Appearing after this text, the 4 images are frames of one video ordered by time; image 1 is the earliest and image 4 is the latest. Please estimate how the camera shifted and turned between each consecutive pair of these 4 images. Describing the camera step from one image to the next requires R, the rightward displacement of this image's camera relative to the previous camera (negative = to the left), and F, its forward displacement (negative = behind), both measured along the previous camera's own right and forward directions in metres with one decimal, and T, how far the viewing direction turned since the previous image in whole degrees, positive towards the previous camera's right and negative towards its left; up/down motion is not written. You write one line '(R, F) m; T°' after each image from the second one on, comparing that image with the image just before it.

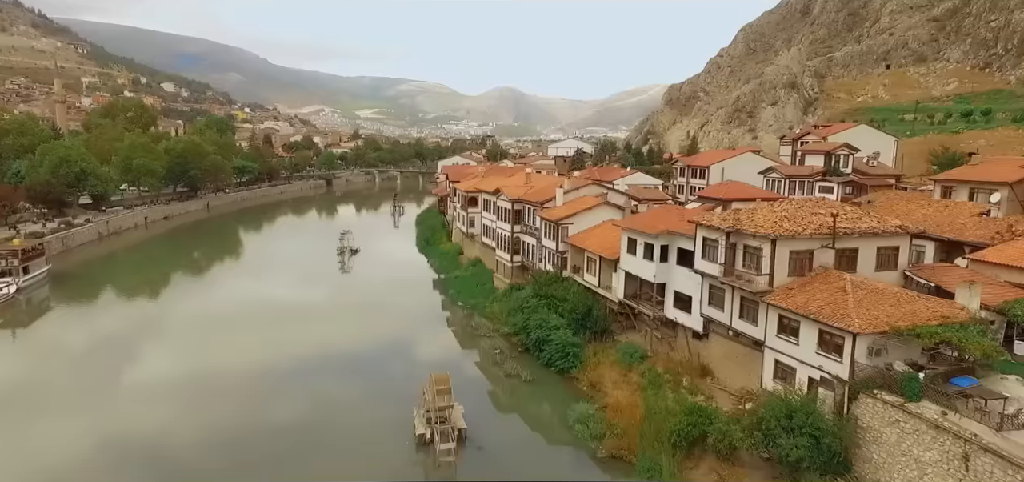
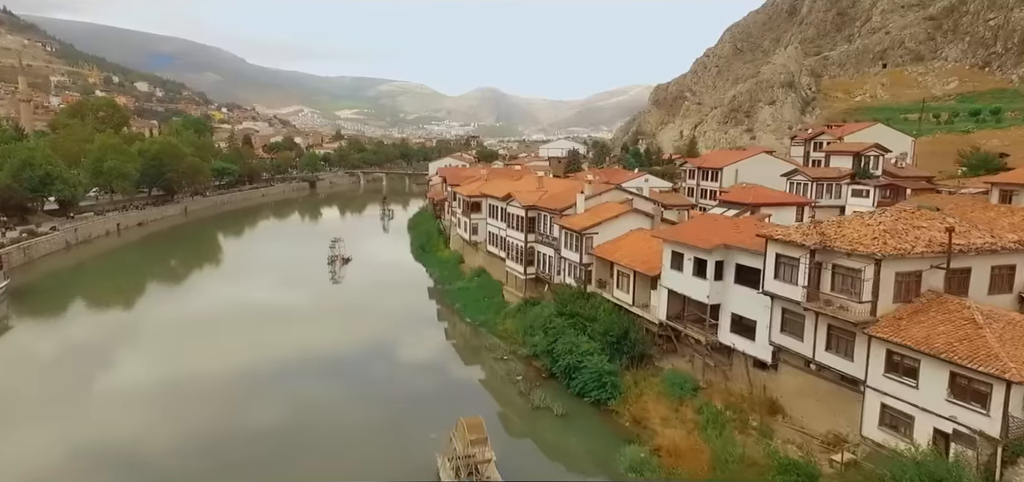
(-1.4, +2.3) m; +2°
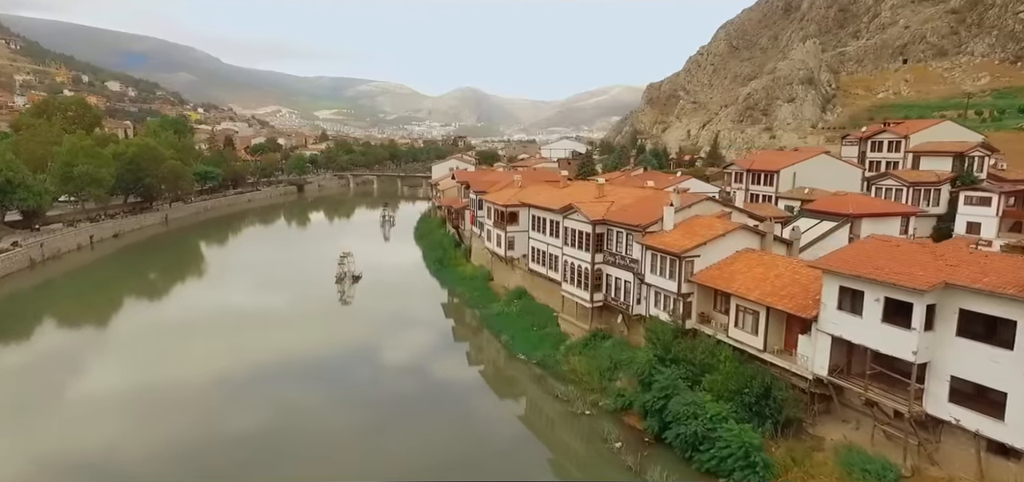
(-3.0, +4.2) m; +2°
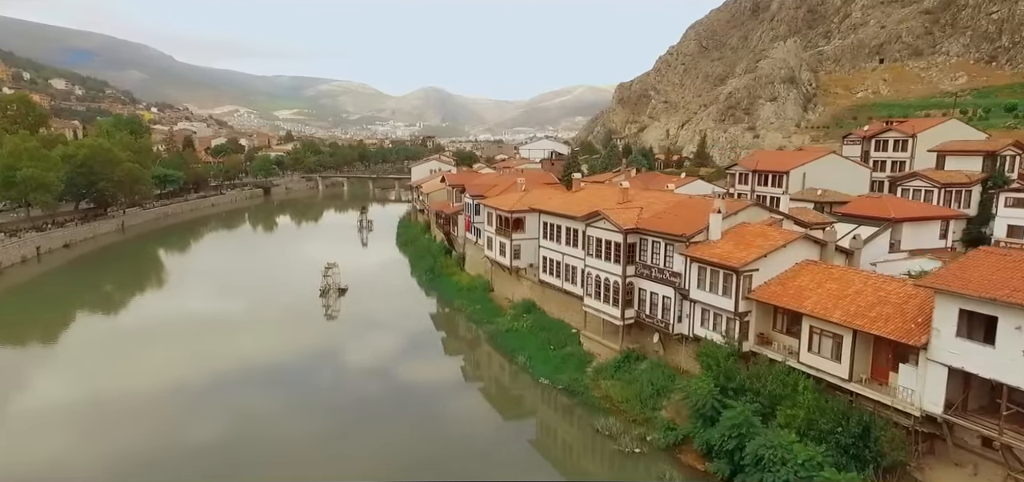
(-1.9, +2.3) m; +3°
